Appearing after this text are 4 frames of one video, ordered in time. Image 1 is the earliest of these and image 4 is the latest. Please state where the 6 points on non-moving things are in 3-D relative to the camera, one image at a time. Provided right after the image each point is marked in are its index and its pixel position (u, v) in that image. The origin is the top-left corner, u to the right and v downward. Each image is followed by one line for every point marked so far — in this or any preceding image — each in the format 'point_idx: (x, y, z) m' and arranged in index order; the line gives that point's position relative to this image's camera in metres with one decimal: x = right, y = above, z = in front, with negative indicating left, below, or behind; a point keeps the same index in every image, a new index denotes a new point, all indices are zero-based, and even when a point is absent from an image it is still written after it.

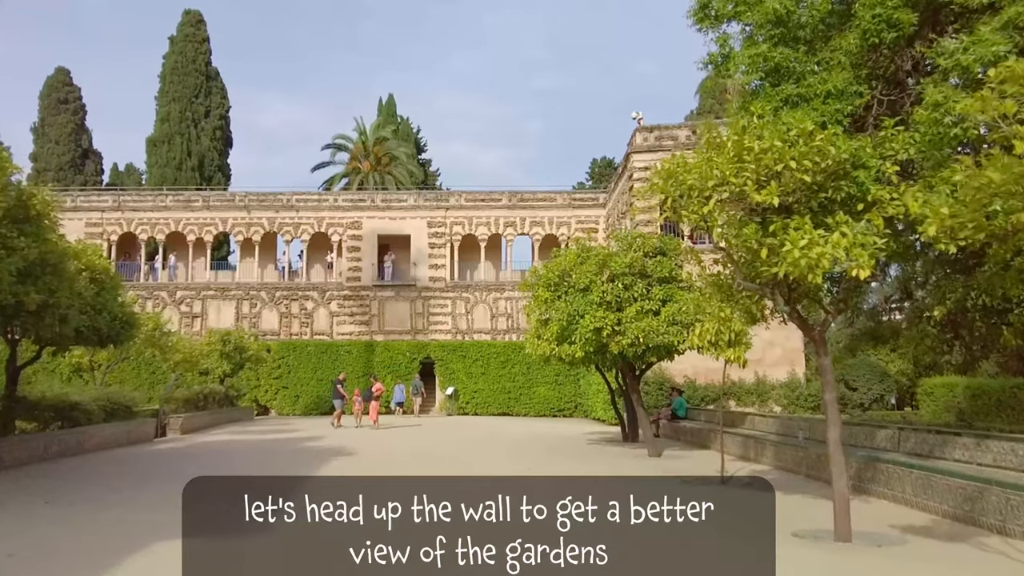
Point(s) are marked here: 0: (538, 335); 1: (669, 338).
0: (+0.5, -0.9, +17.2) m
1: (+2.8, -0.9, +15.4) m
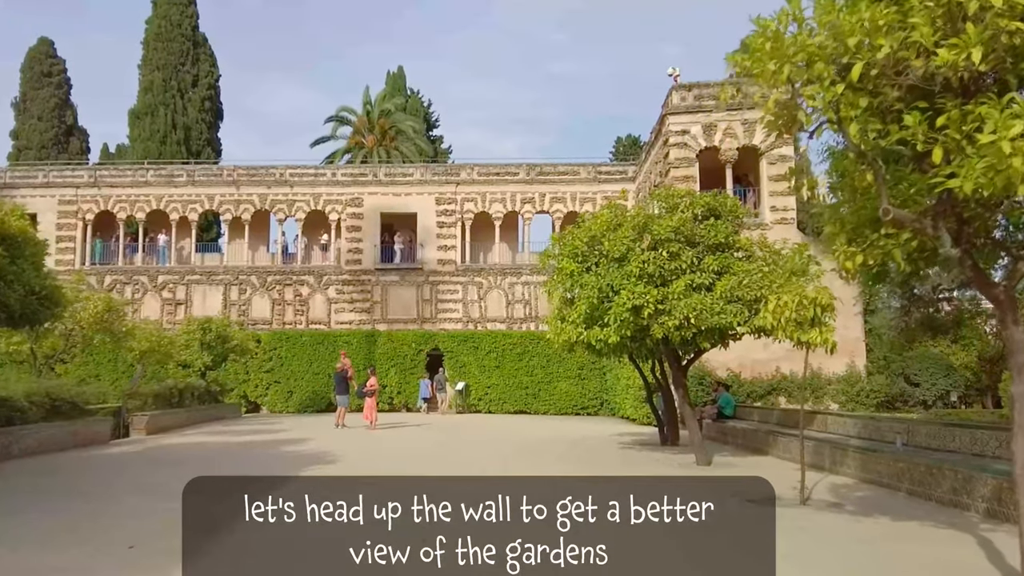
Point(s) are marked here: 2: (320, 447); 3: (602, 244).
0: (+0.8, -0.5, +14.2) m
1: (+3.1, -0.5, +12.4) m
2: (-3.7, -3.0, +16.6) m
3: (+1.4, +0.7, +13.4) m
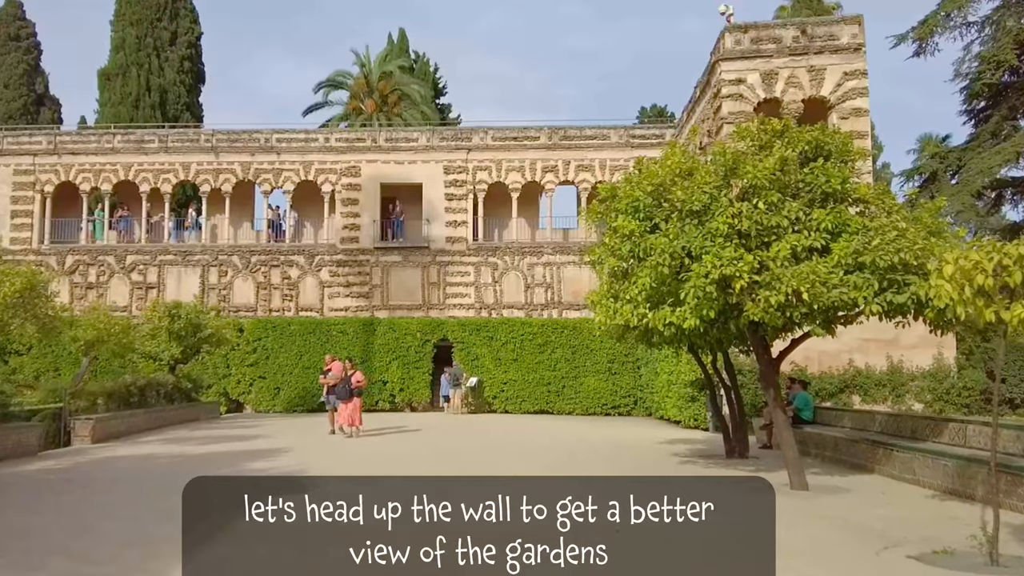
0: (+1.2, -0.1, +10.9) m
1: (+3.5, -0.1, +9.0) m
2: (-3.3, -2.6, +13.3) m
3: (+1.8, +1.1, +10.0) m
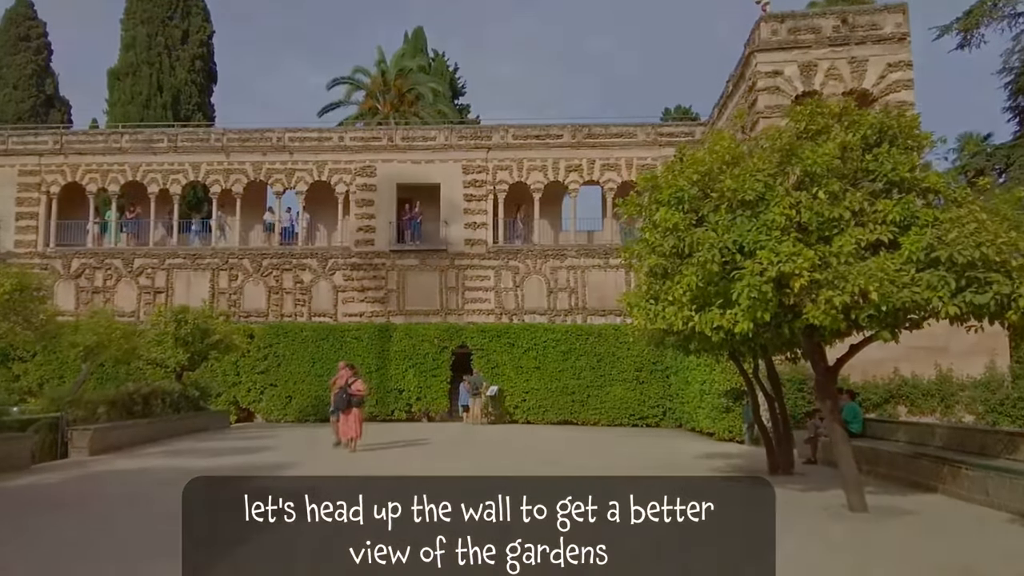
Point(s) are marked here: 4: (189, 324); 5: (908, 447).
0: (+1.6, -0.1, +9.9) m
1: (+3.8, -0.1, +8.0) m
2: (-2.9, -2.6, +12.4) m
3: (+2.2, +1.1, +9.0) m
4: (-6.9, -0.8, +18.6) m
5: (+5.5, -2.2, +11.9) m
